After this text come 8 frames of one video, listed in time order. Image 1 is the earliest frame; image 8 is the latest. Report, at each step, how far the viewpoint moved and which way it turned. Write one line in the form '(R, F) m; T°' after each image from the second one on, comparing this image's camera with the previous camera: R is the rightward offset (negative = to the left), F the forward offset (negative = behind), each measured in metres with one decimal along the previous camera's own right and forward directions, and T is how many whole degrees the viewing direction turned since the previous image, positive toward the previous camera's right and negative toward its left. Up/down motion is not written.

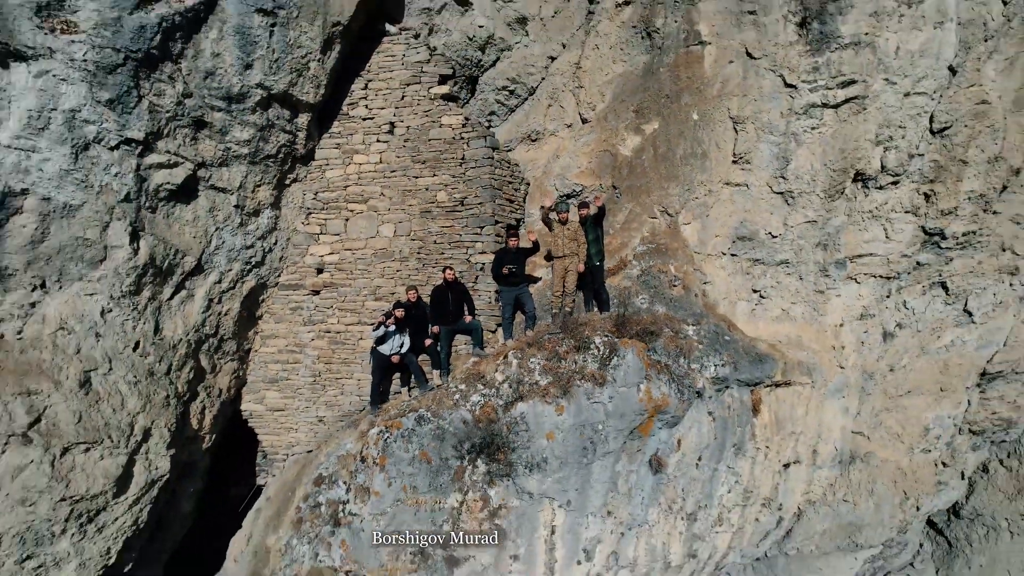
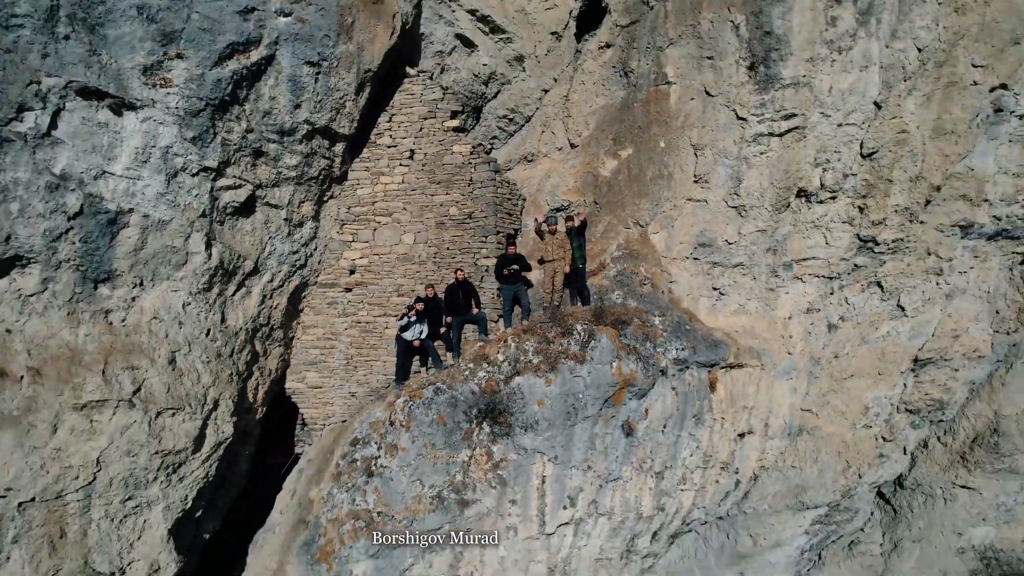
(0.0, -0.7) m; 0°
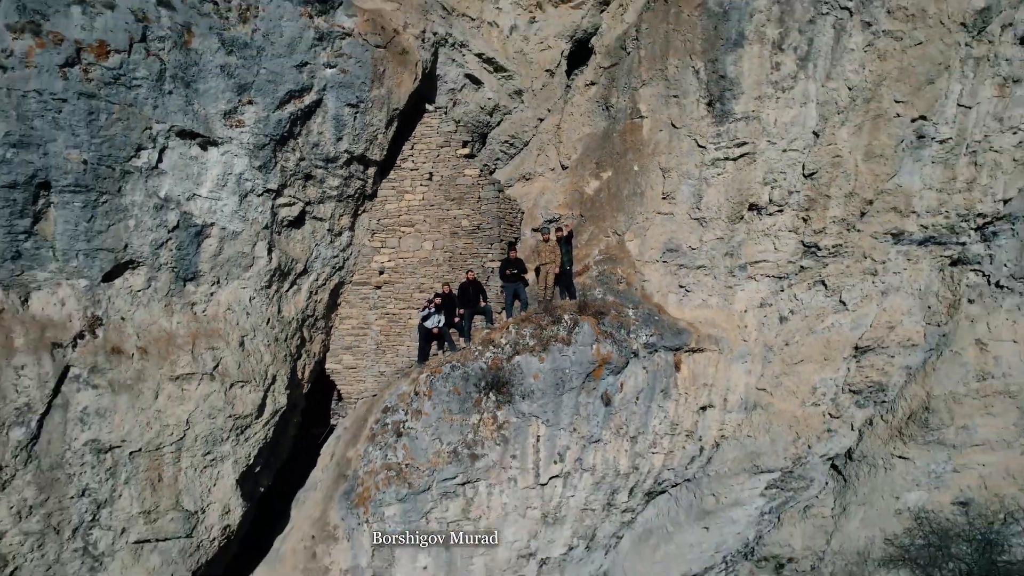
(0.0, -0.9) m; 0°
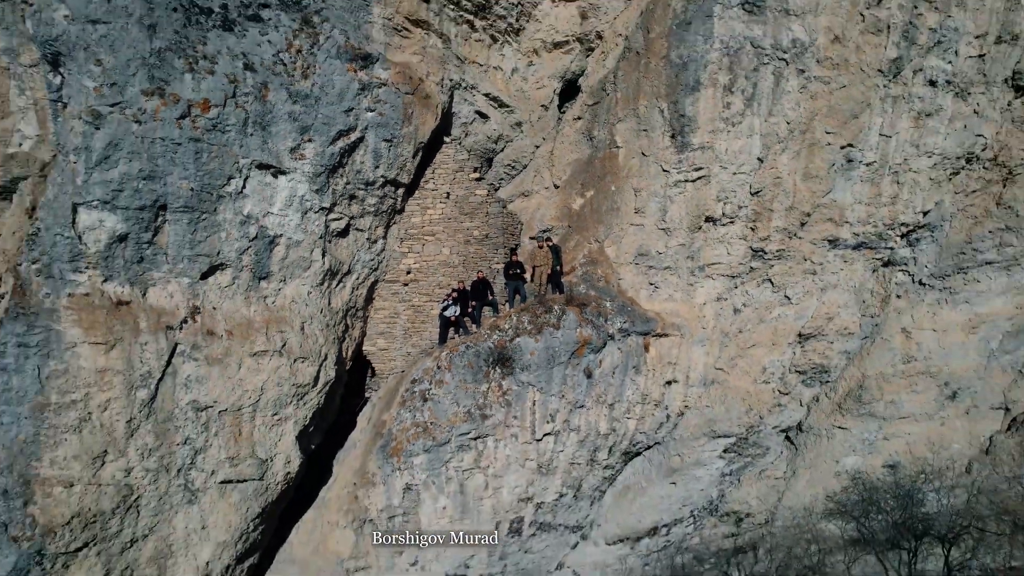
(0.0, -1.2) m; 0°
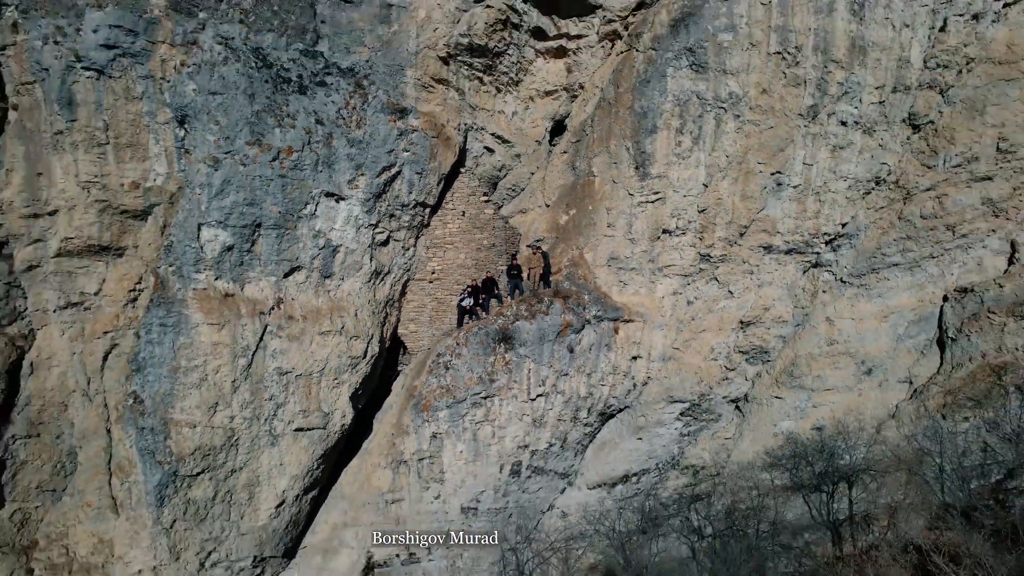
(0.0, -1.8) m; 0°
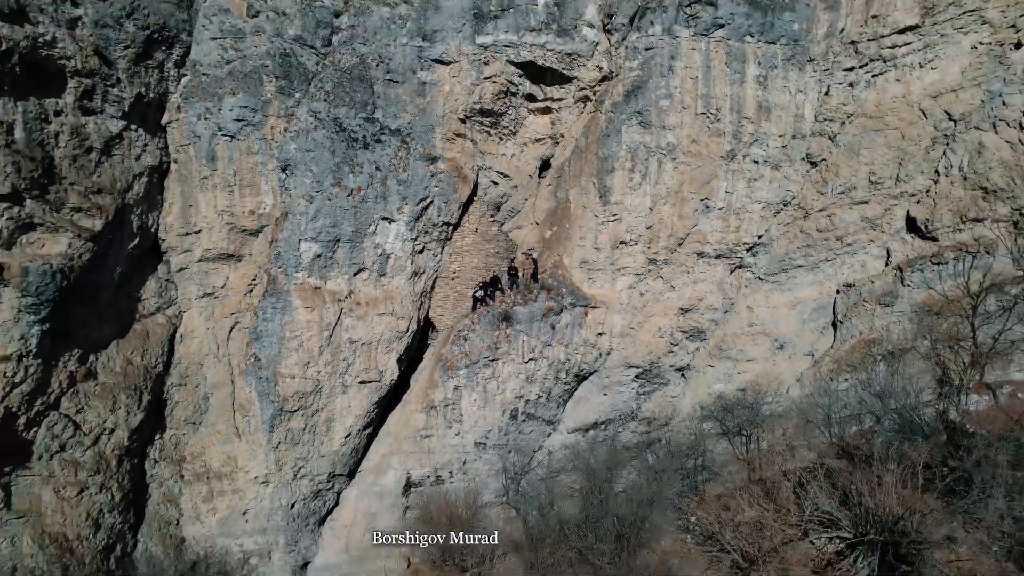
(0.0, -3.0) m; 0°
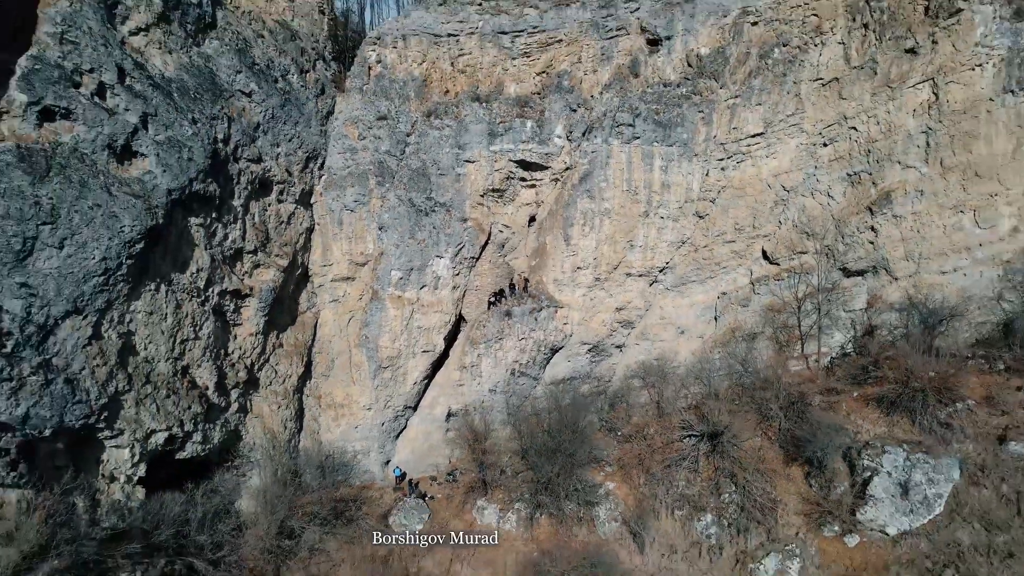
(0.0, -6.8) m; 0°
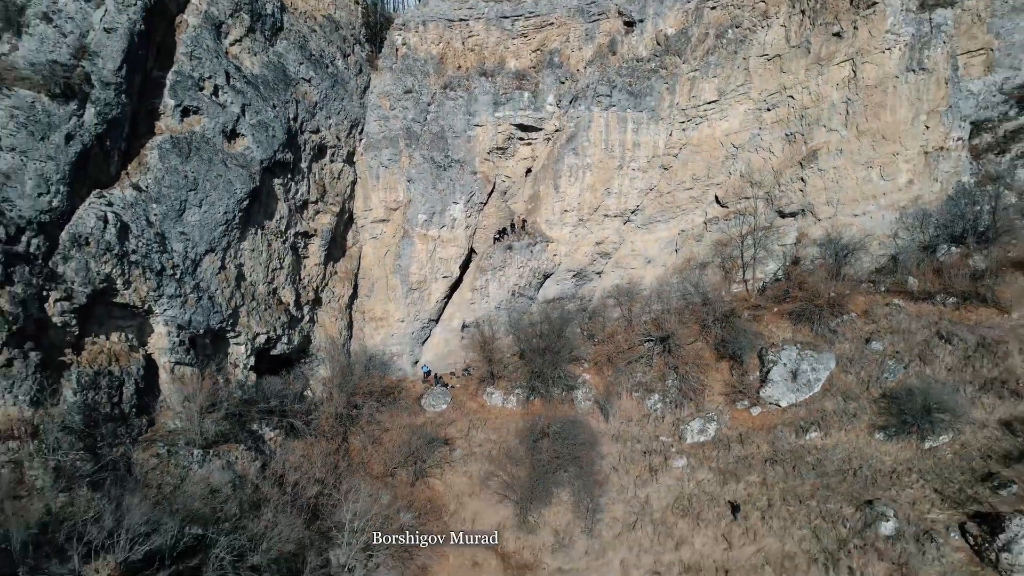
(+0.1, -4.4) m; 0°
